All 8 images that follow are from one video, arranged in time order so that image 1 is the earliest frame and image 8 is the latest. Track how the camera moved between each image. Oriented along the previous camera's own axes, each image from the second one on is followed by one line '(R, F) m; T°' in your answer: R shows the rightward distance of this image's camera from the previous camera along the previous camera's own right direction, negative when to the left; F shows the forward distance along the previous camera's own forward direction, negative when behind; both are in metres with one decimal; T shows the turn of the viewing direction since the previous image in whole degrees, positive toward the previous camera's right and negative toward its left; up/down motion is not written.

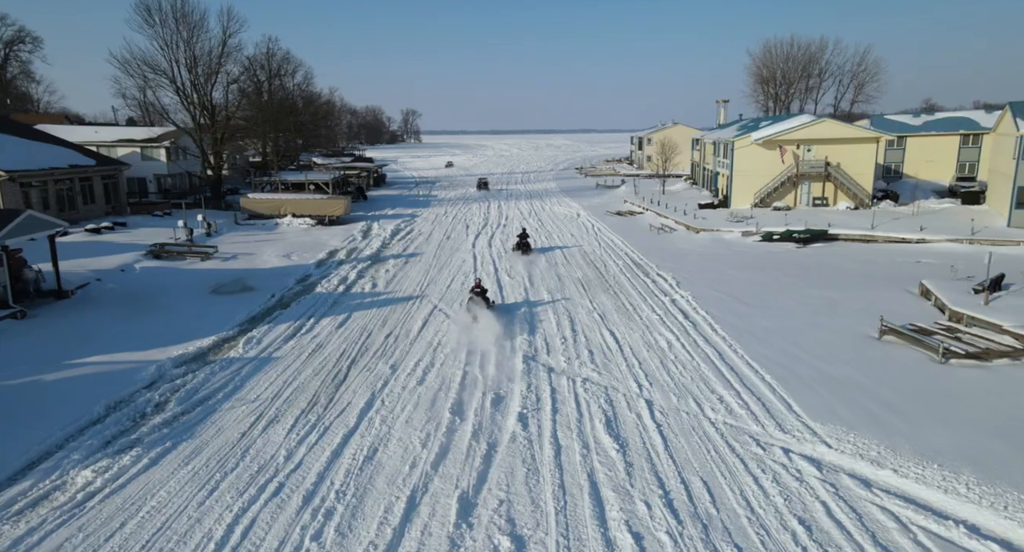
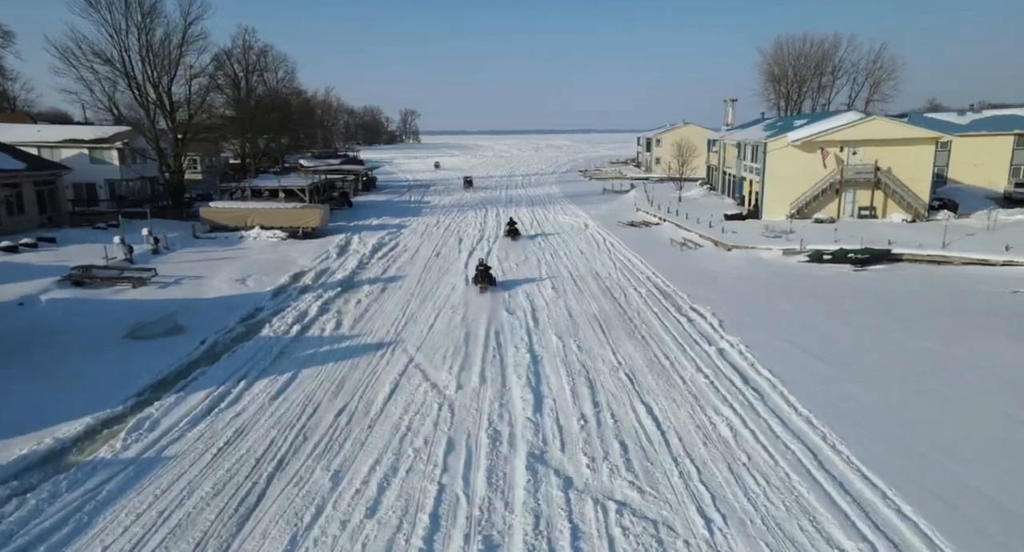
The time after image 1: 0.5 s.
(0.0, +4.0) m; 0°
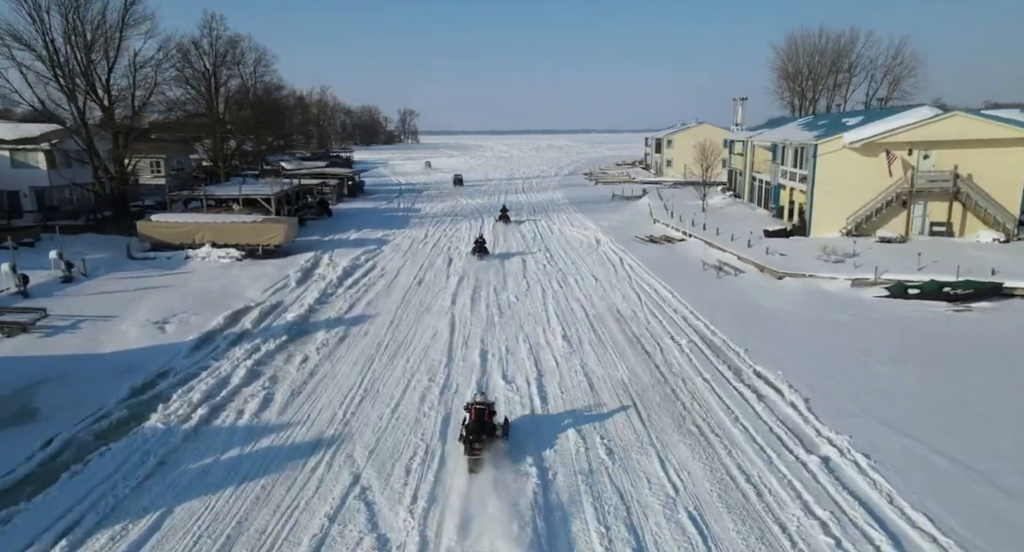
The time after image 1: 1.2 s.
(0.0, +4.5) m; 0°
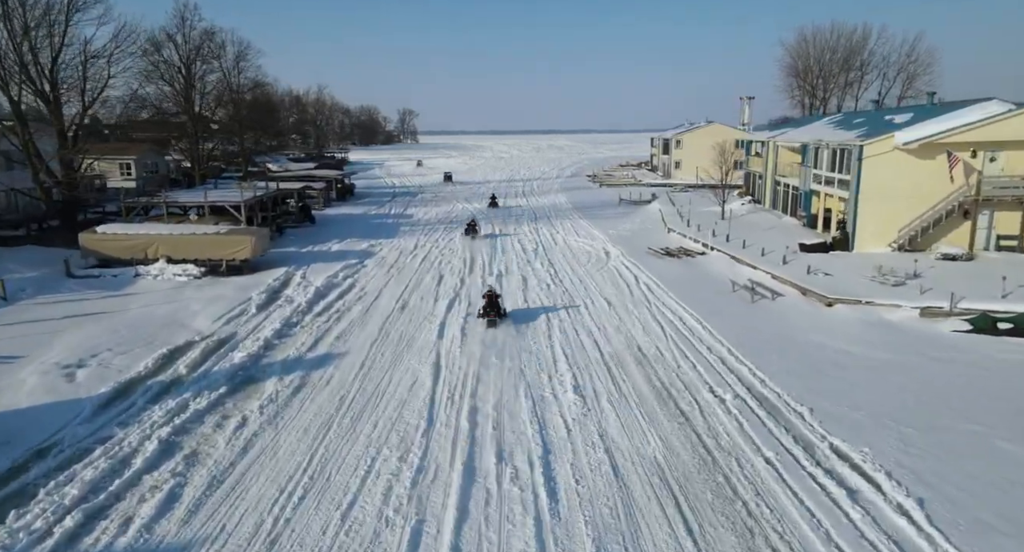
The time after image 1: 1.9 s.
(0.0, +3.0) m; 0°
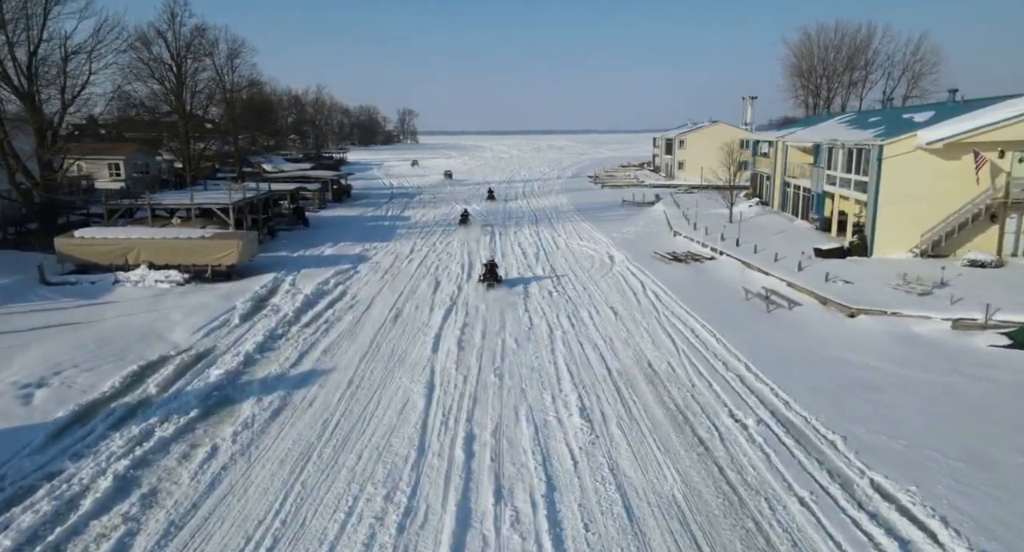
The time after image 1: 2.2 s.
(0.0, +1.0) m; 0°
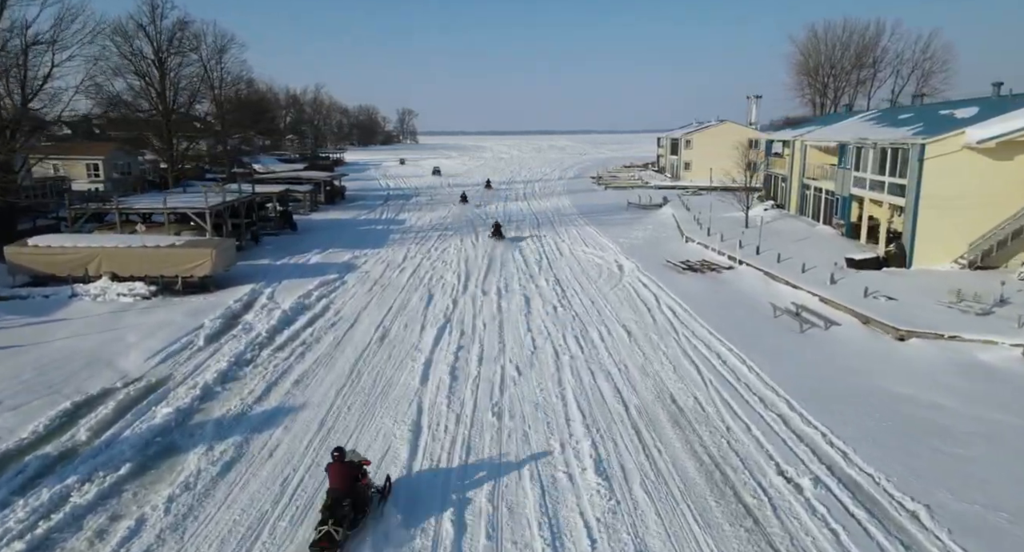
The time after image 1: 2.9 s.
(0.0, +1.9) m; 0°
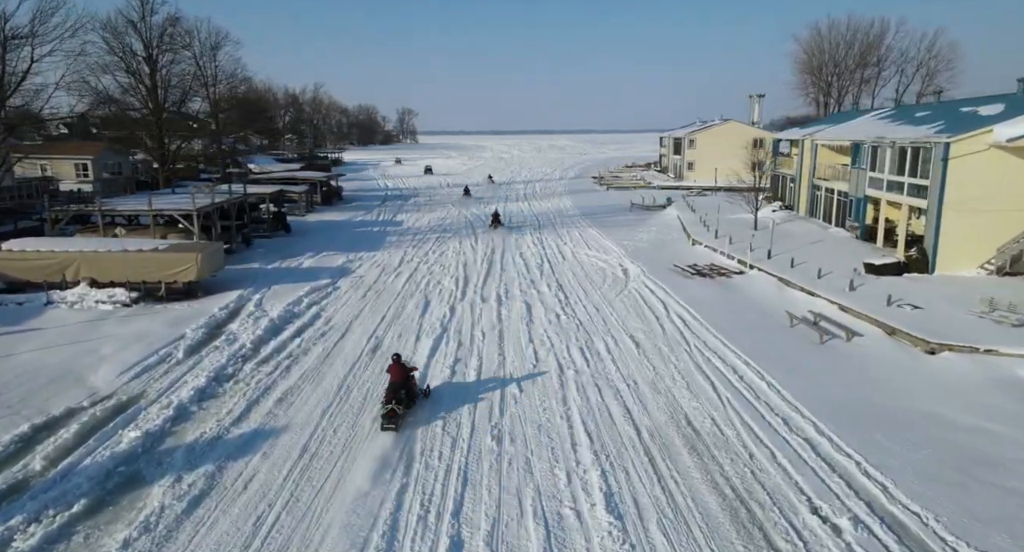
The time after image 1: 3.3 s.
(0.0, +0.9) m; 0°
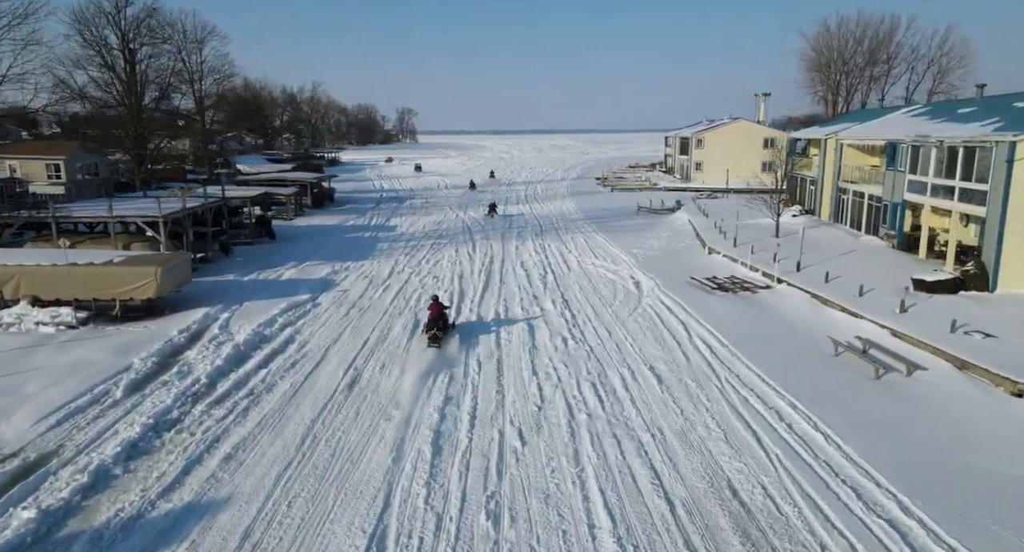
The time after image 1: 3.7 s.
(0.0, +2.1) m; 0°
